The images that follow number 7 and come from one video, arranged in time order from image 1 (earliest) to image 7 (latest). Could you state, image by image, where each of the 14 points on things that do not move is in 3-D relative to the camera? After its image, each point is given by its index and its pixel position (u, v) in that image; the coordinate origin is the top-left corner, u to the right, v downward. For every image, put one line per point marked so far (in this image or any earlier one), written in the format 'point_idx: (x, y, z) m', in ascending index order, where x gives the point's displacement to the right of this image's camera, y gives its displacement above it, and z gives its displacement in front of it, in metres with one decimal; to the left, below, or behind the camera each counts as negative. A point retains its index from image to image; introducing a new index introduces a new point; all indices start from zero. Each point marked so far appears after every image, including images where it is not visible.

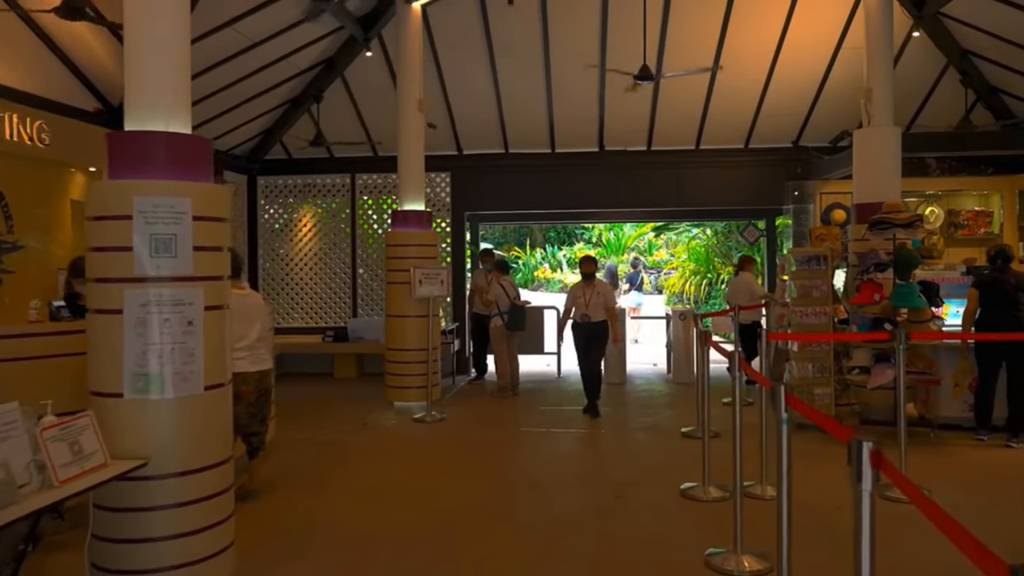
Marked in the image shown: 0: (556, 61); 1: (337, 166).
0: (+0.5, +2.3, +8.2) m
1: (-2.1, +1.5, +9.7) m
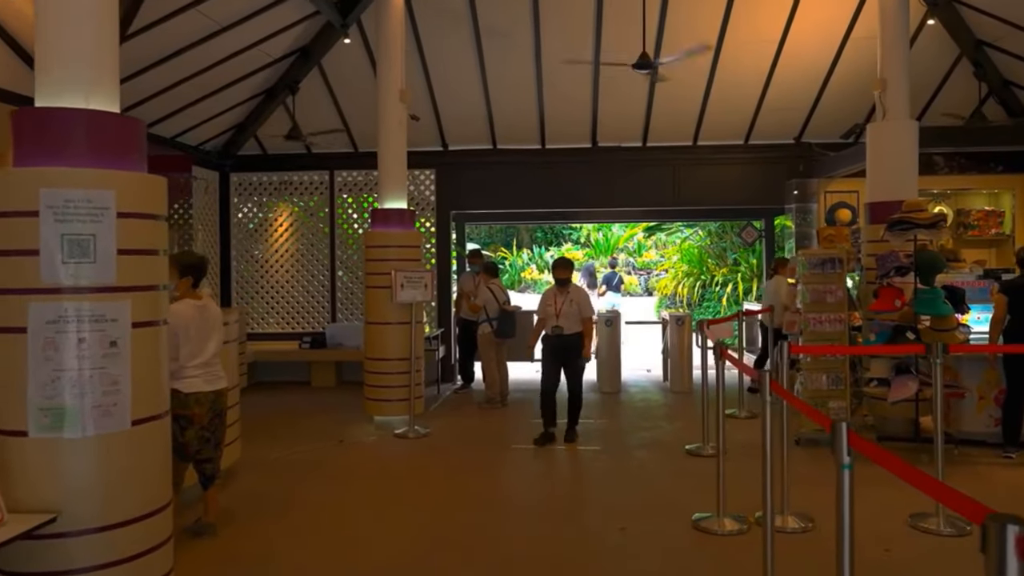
0: (+0.3, +2.3, +7.7) m
1: (-2.3, +1.5, +9.2) m
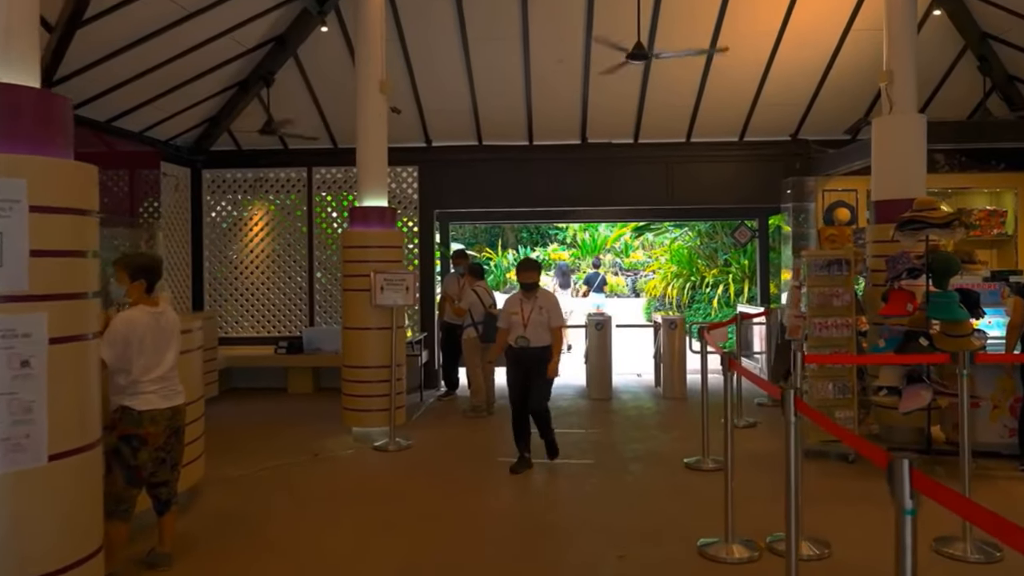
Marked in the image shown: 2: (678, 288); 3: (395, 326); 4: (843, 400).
0: (+0.2, +2.3, +7.3) m
1: (-2.4, +1.4, +8.8) m
2: (+2.9, 0.0, +13.9) m
3: (-0.9, -0.3, +5.8) m
4: (+2.2, -0.7, +5.4) m
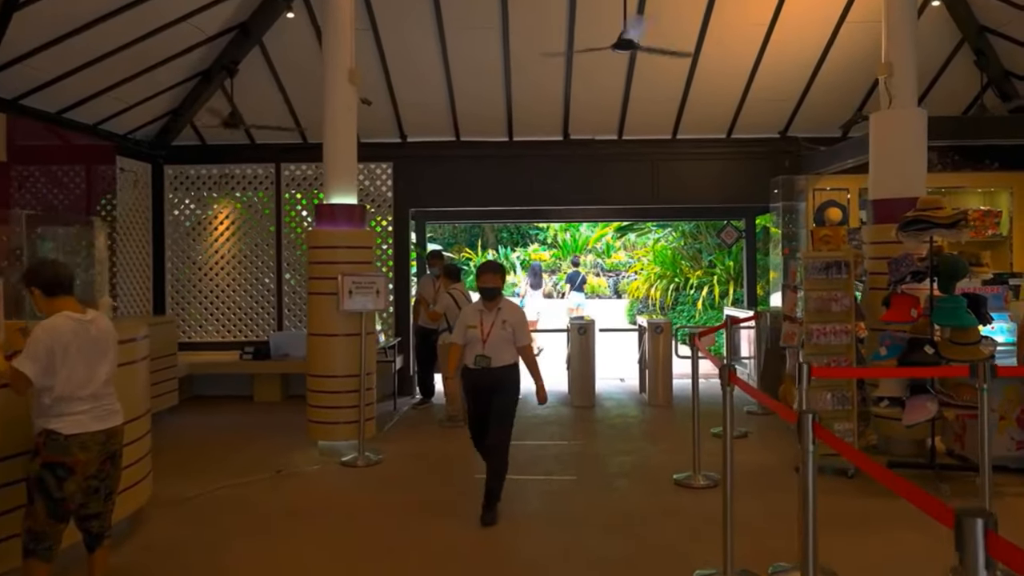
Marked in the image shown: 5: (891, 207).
0: (0.0, +2.2, +7.0) m
1: (-2.6, +1.4, +8.4) m
2: (+2.5, 0.0, +13.5) m
3: (-1.0, -0.3, +5.4) m
4: (+2.1, -0.8, +5.1) m
5: (+2.6, +0.6, +5.5) m
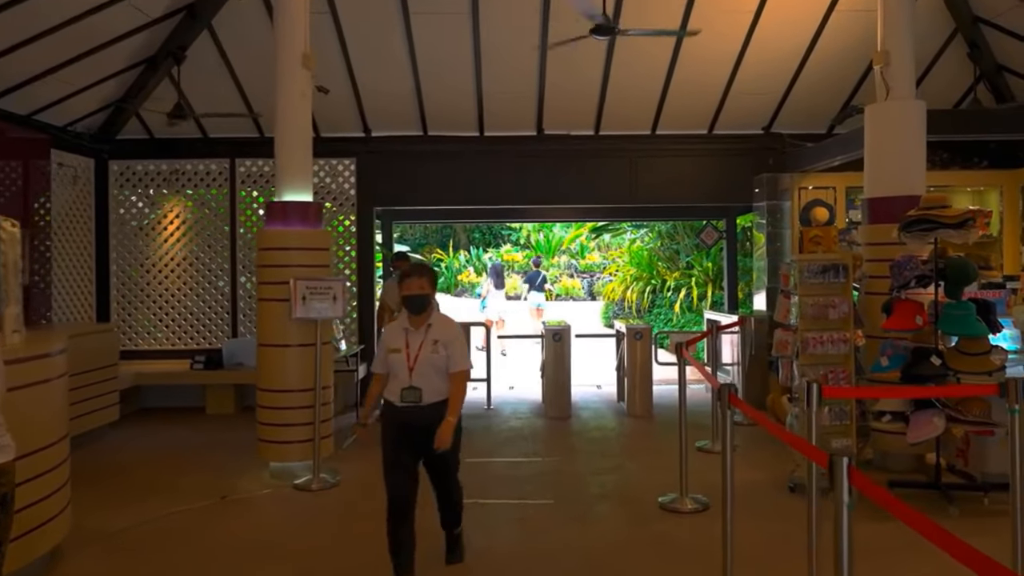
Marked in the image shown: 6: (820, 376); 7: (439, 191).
0: (-0.2, +2.2, +6.5) m
1: (-2.9, +1.4, +7.8) m
2: (+2.1, -0.1, +13.2) m
3: (-1.2, -0.3, +4.9) m
4: (+1.9, -0.8, +4.7) m
5: (+2.4, +0.5, +5.1) m
6: (+1.8, -0.5, +4.6) m
7: (-0.7, +1.0, +8.1) m
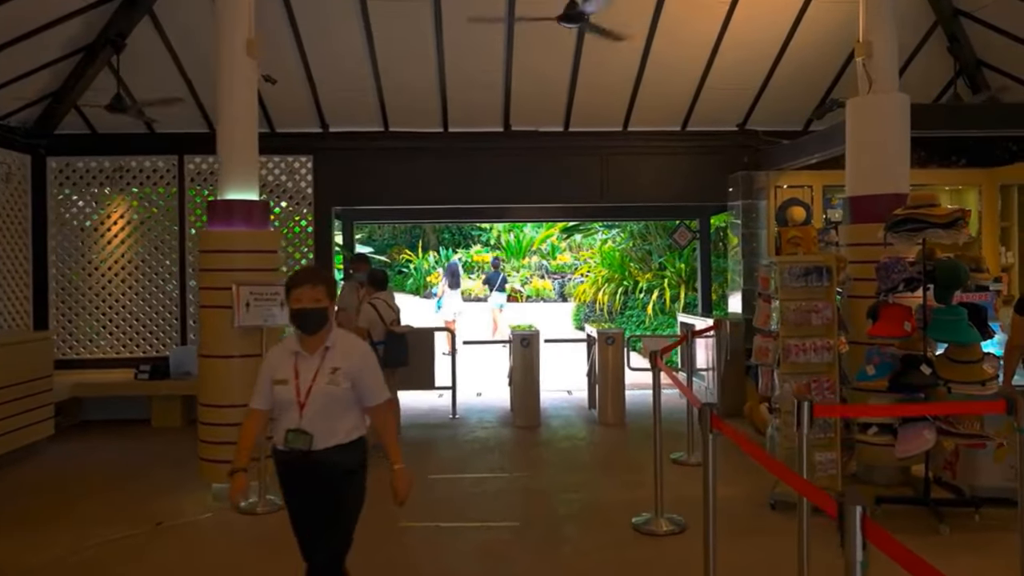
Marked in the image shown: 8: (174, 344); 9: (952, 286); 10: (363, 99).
0: (-0.5, +2.2, +6.2) m
1: (-3.2, +1.3, +7.4) m
2: (+1.6, -0.1, +12.9) m
3: (-1.4, -0.4, +4.5) m
4: (+1.7, -0.8, +4.4) m
5: (+2.2, +0.5, +4.9) m
6: (+1.6, -0.5, +4.3) m
7: (-1.1, +0.9, +7.7) m
8: (-3.1, -0.5, +7.4) m
9: (+2.2, 0.0, +4.0) m
10: (-1.3, +1.7, +7.2) m
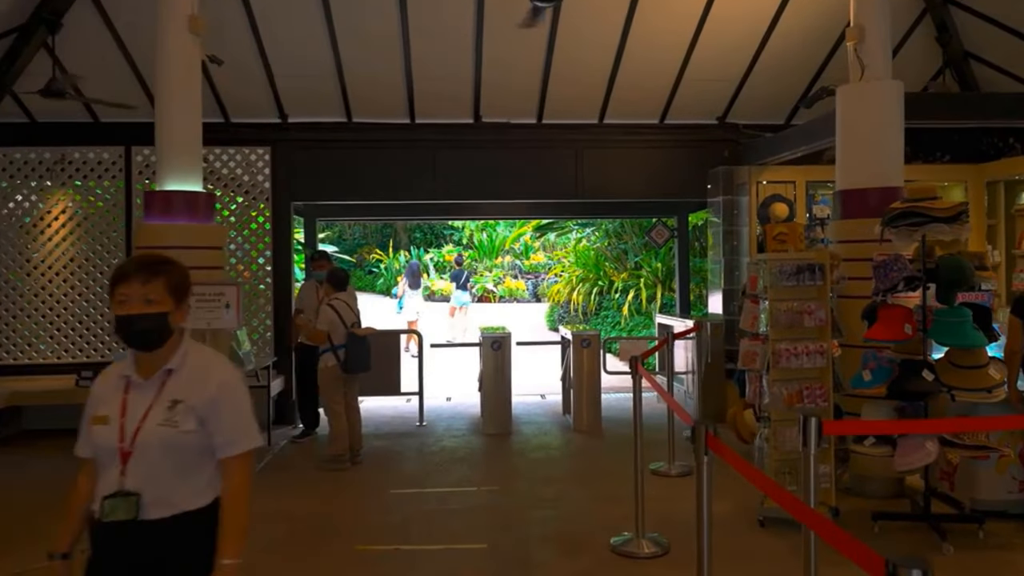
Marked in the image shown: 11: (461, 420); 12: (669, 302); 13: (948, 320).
0: (-0.7, +2.2, +5.8) m
1: (-3.5, +1.3, +6.9) m
2: (+1.1, -0.1, +12.5) m
3: (-1.6, -0.4, +4.1) m
4: (+1.5, -0.8, +4.1) m
5: (+2.0, +0.5, +4.6) m
6: (+1.4, -0.5, +4.0) m
7: (-1.3, +0.9, +7.3) m
8: (-3.4, -0.5, +6.9) m
9: (+2.1, 0.0, +3.7) m
10: (-1.6, +1.7, +6.8) m
11: (-0.5, -1.2, +7.3) m
12: (+2.3, -0.2, +11.7) m
13: (+2.0, -0.1, +3.7) m
